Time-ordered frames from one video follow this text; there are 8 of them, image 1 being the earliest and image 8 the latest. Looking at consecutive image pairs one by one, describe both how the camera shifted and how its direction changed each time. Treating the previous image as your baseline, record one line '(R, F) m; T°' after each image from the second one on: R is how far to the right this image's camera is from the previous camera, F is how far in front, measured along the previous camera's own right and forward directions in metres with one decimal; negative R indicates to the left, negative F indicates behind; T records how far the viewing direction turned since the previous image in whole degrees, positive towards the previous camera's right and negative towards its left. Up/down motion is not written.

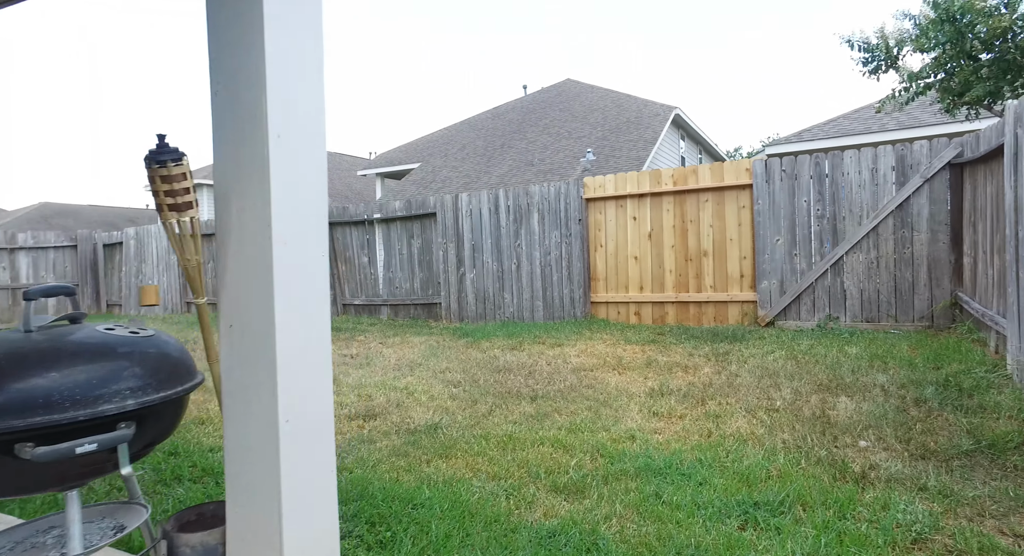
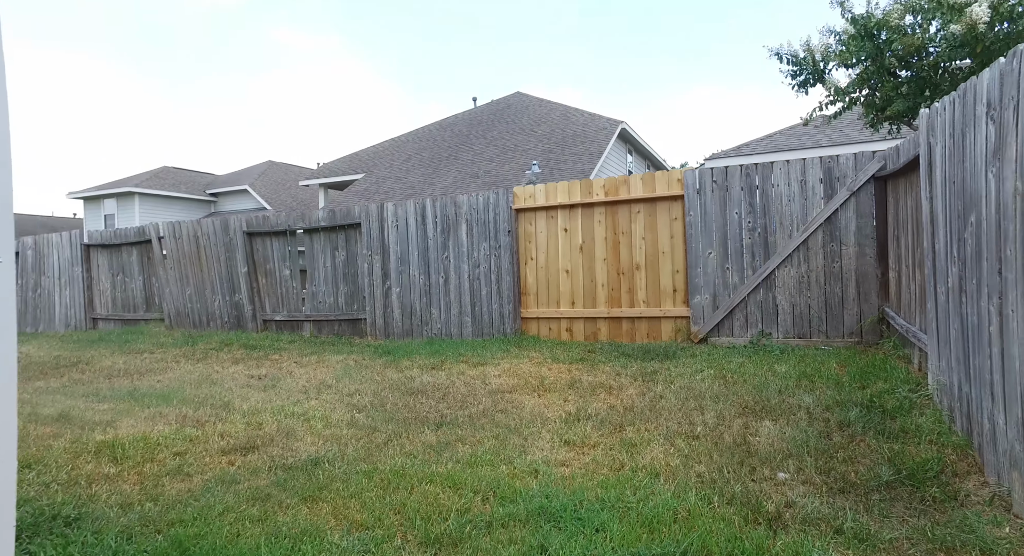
(+0.3, +0.3) m; +4°
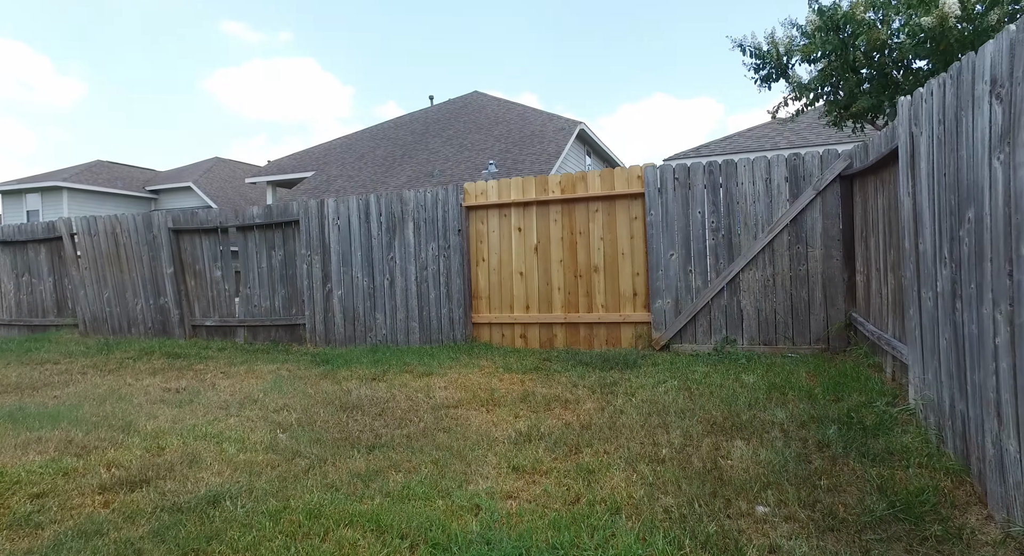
(+0.1, +0.4) m; +4°
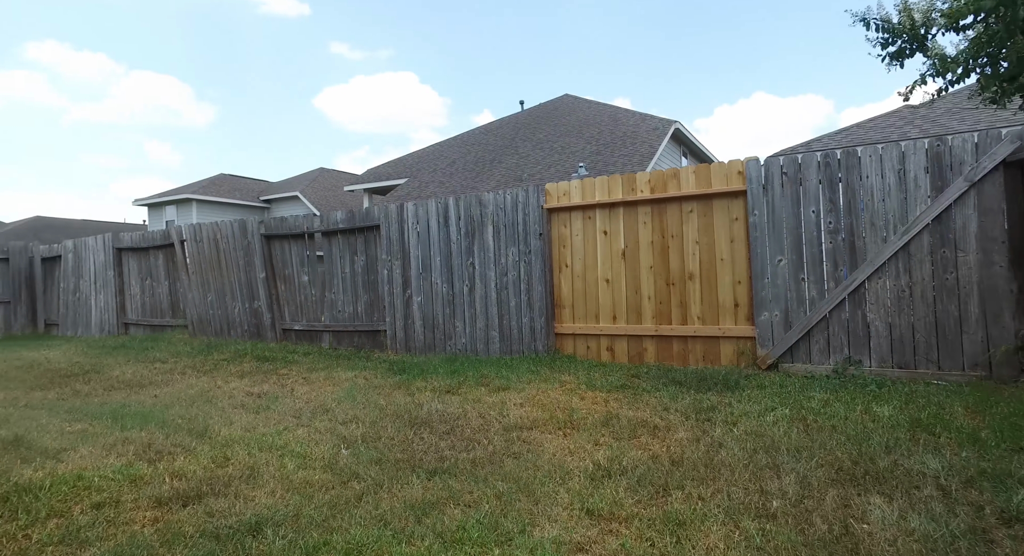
(+0.1, +0.4) m; -9°
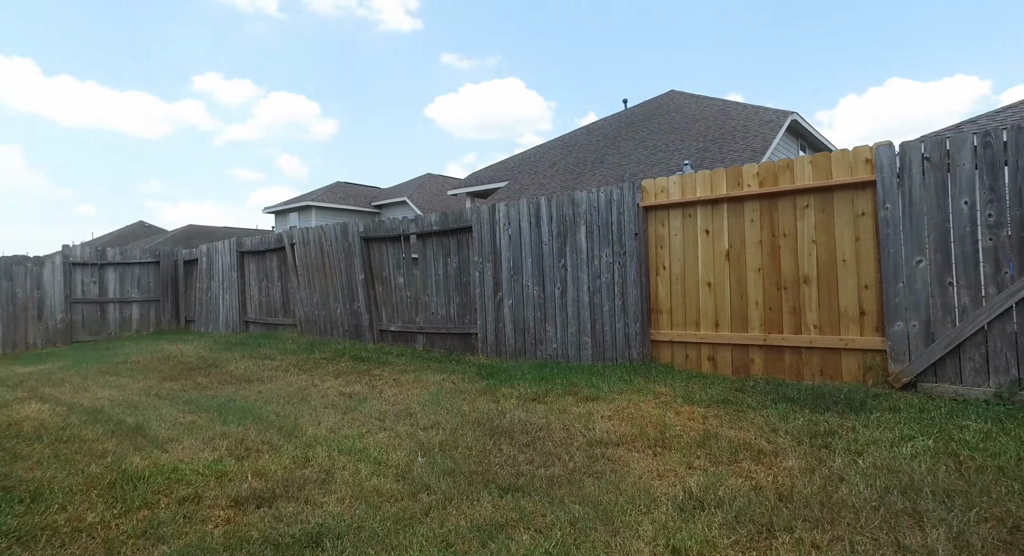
(+0.1, +0.2) m; -10°
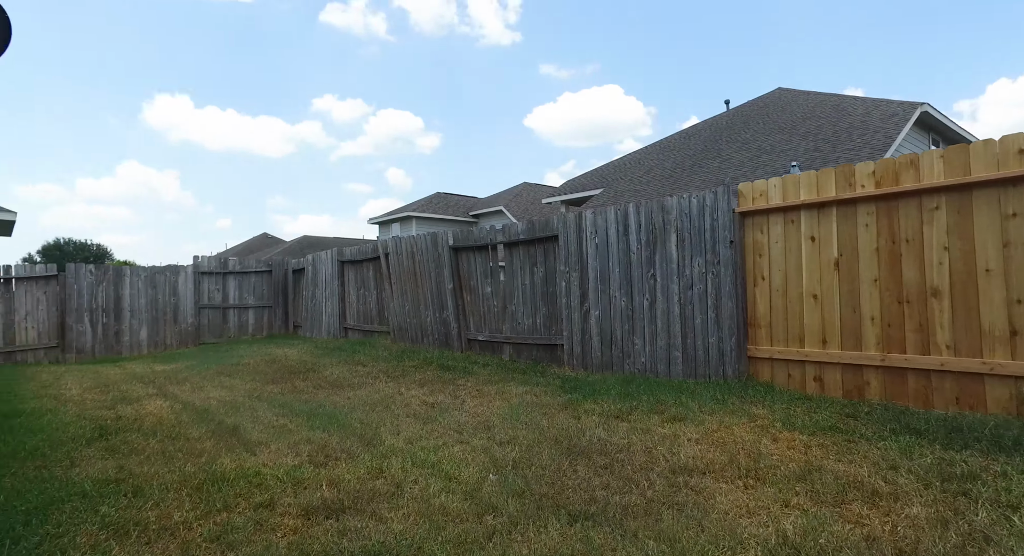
(+0.1, +0.1) m; -10°
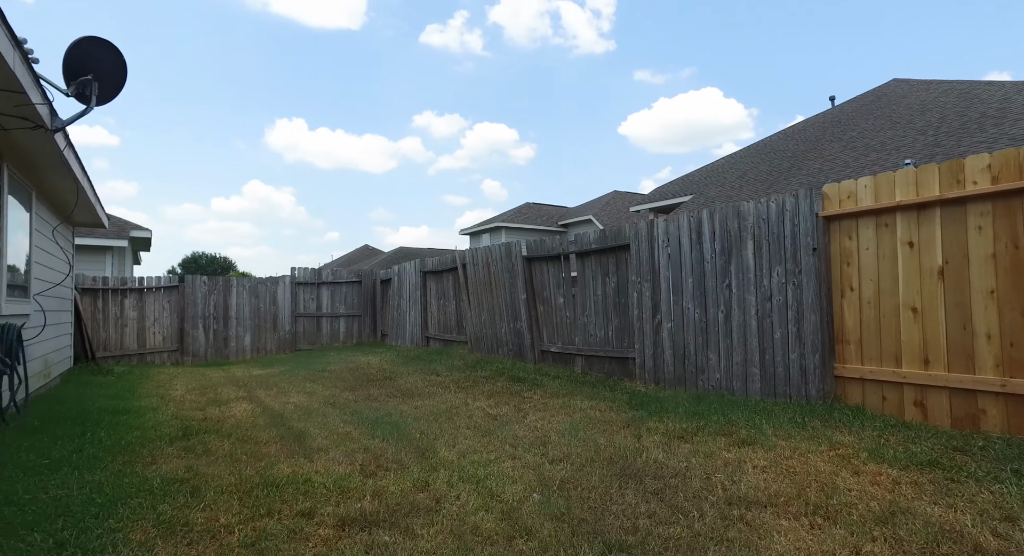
(+0.2, +0.1) m; -9°
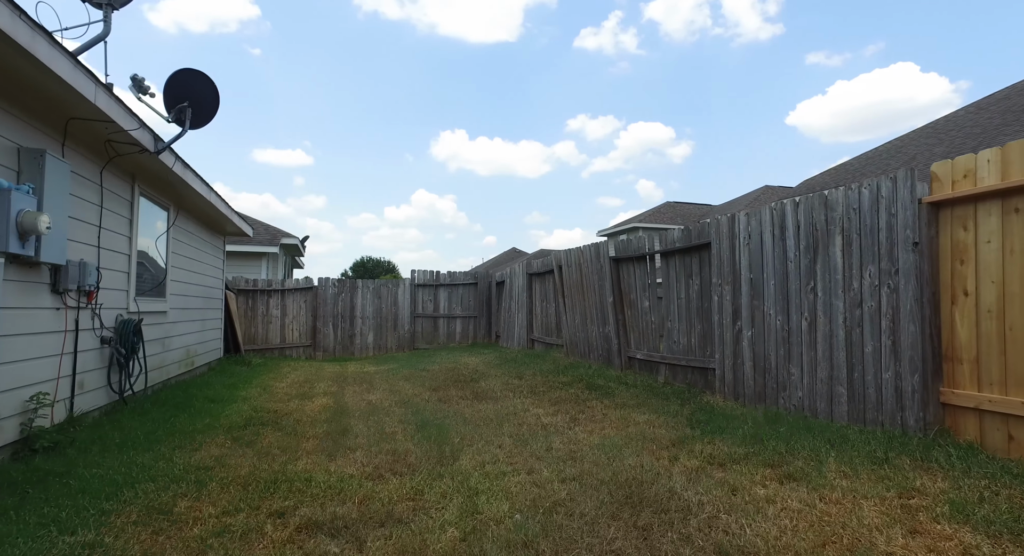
(+0.8, +0.3) m; -15°
